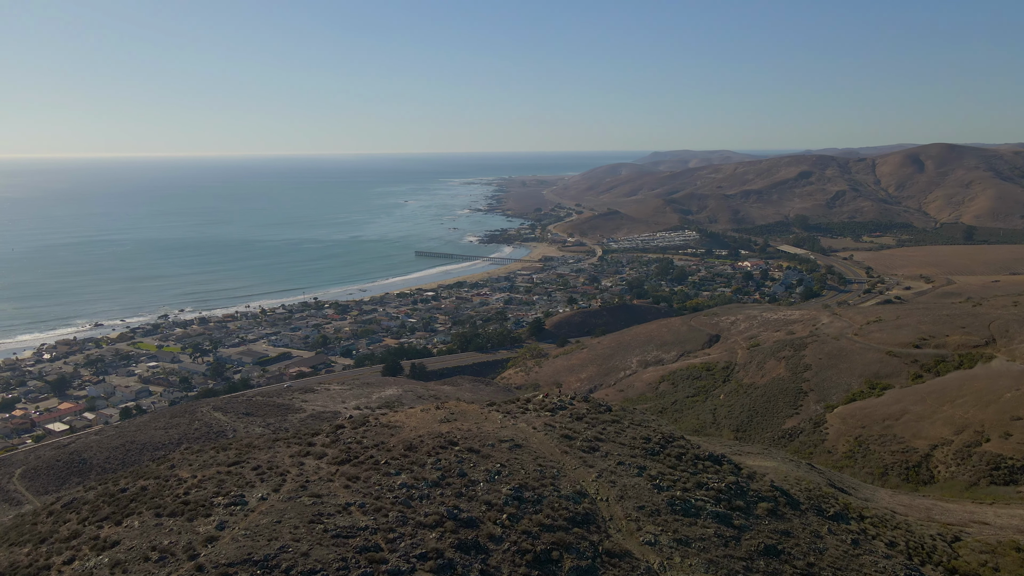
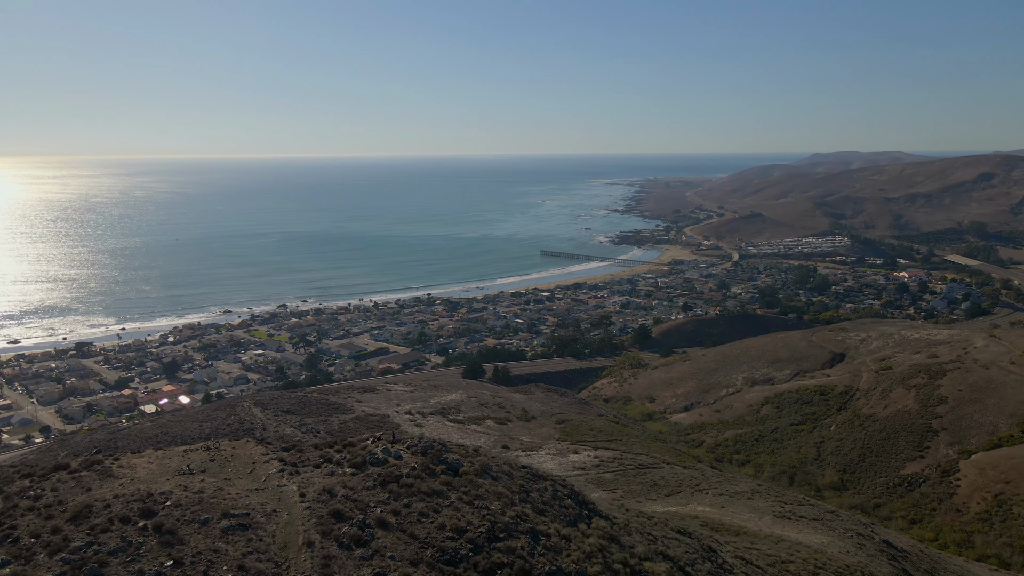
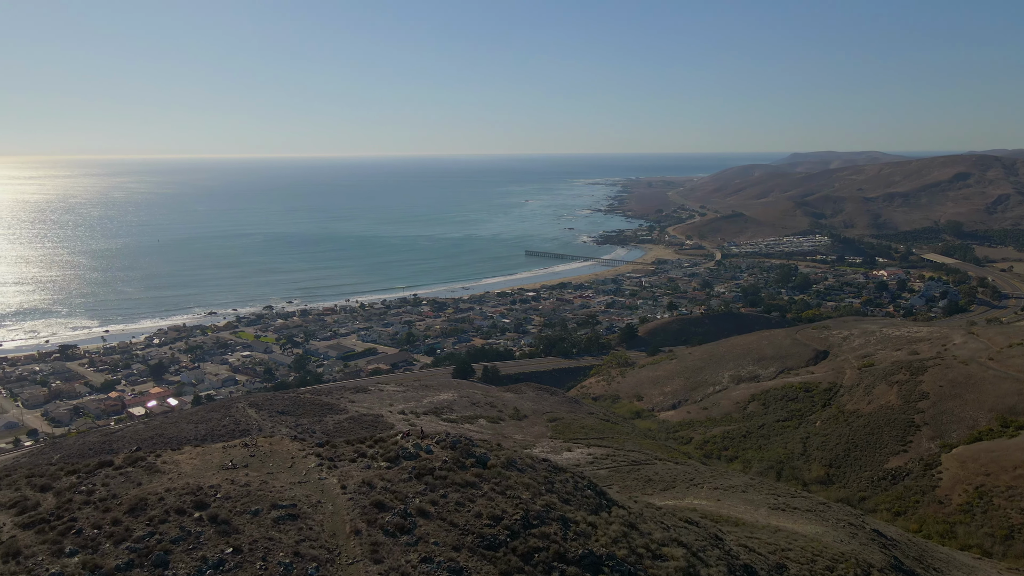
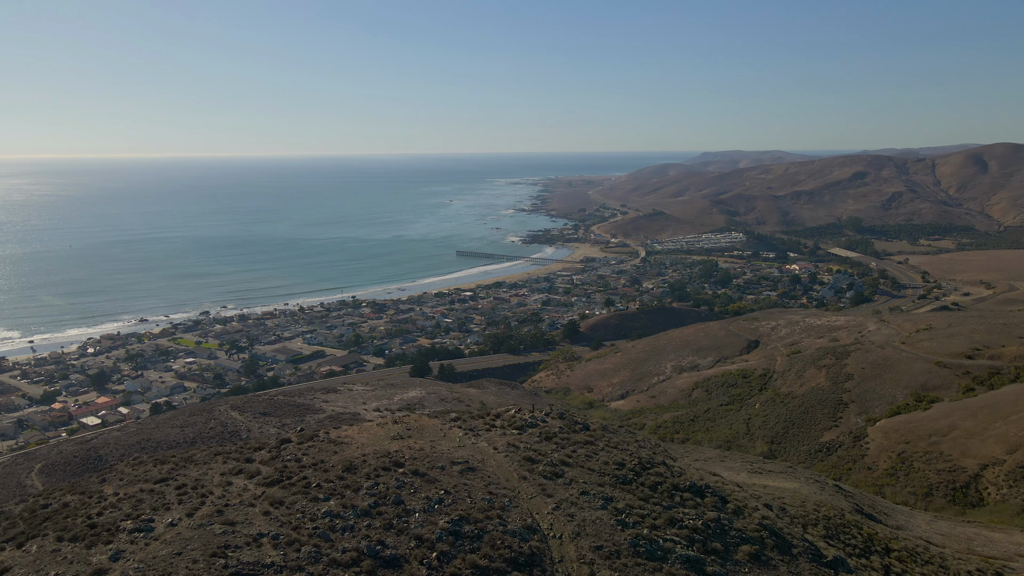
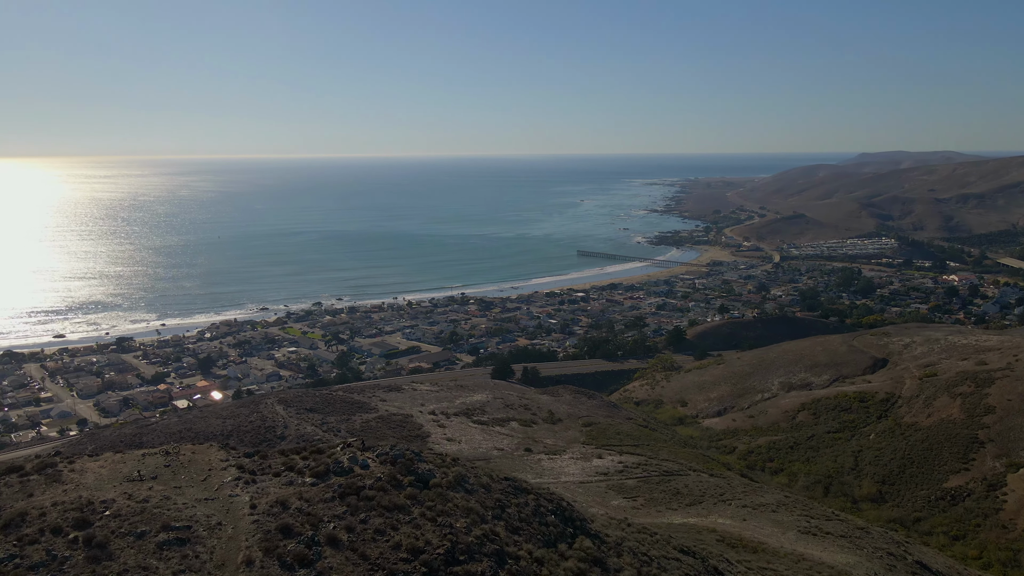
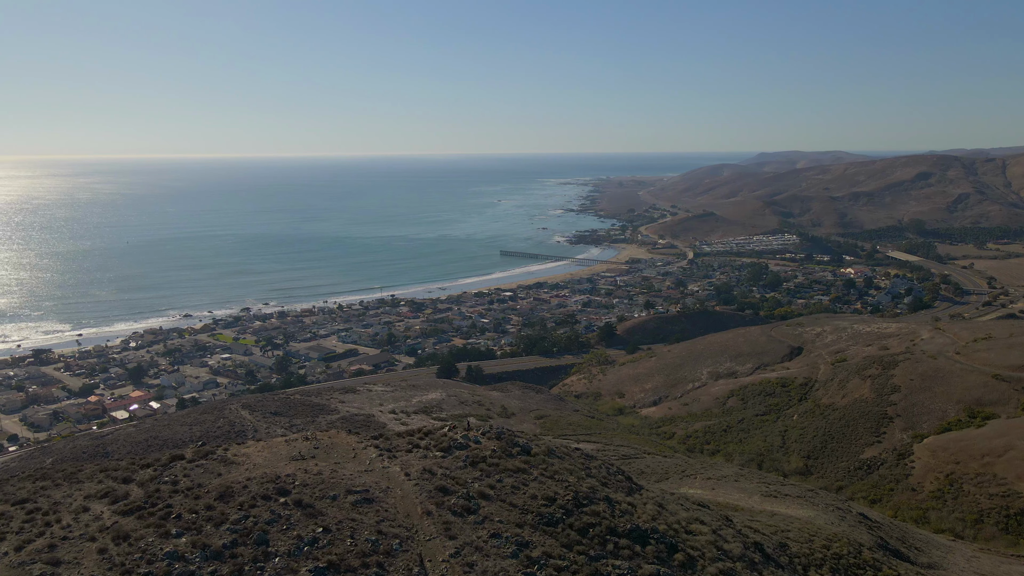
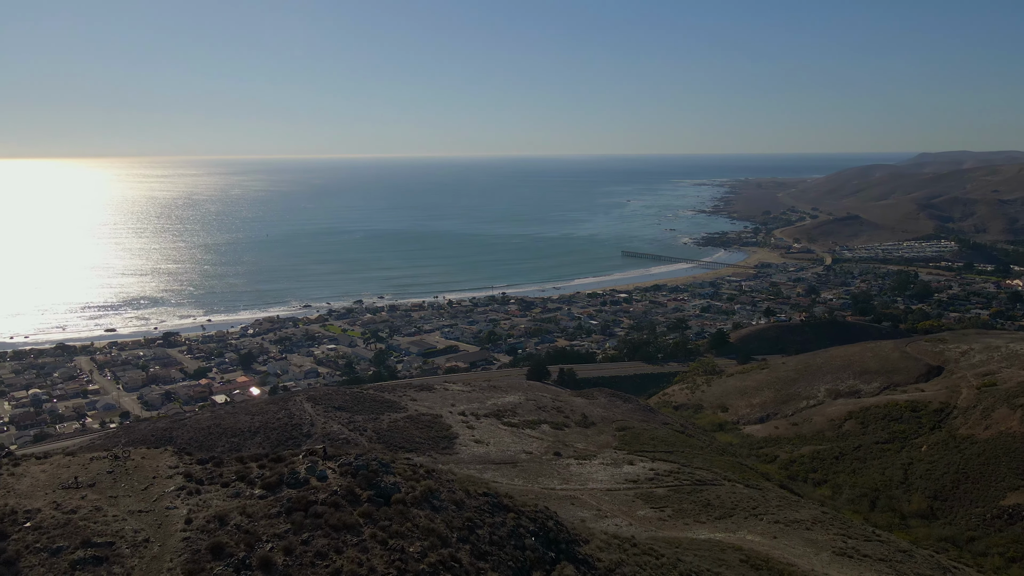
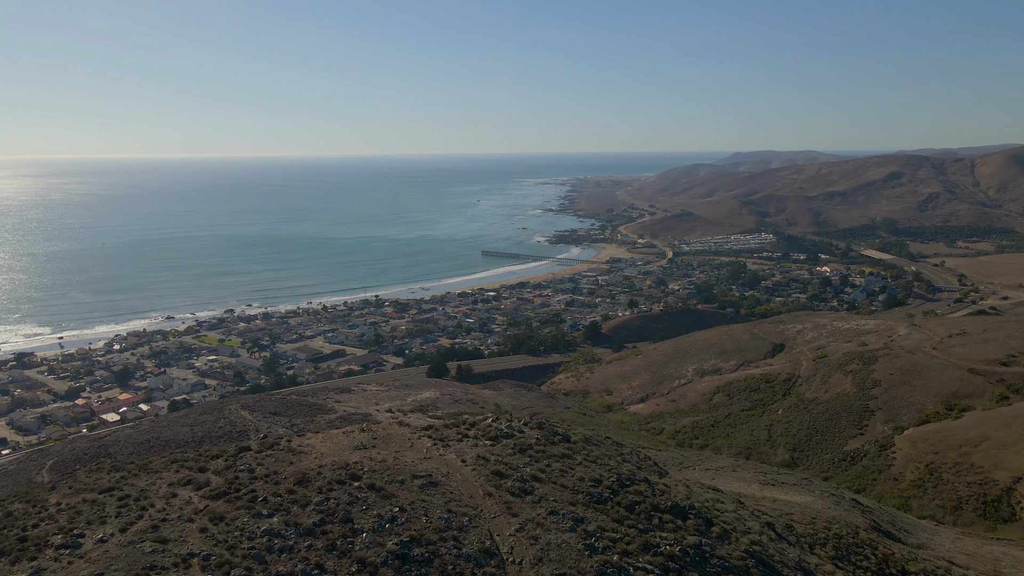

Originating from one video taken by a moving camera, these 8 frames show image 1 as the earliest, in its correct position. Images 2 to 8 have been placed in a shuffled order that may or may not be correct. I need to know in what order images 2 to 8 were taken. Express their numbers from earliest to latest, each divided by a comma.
4, 8, 6, 3, 2, 5, 7
